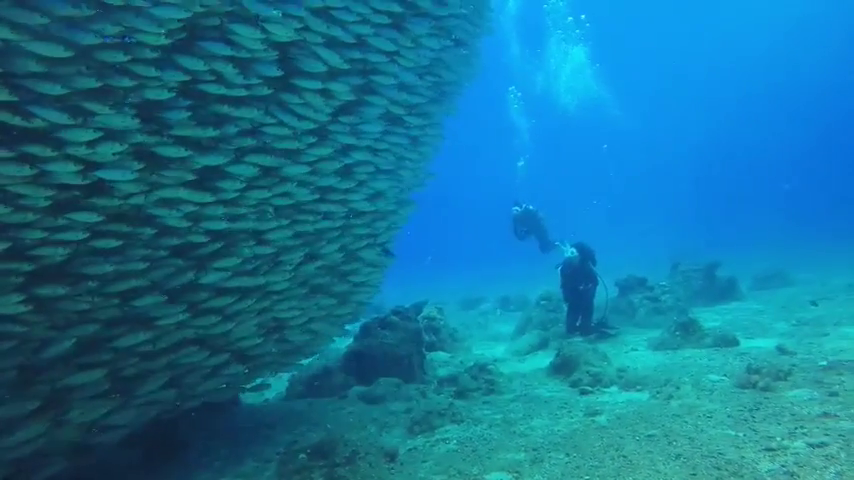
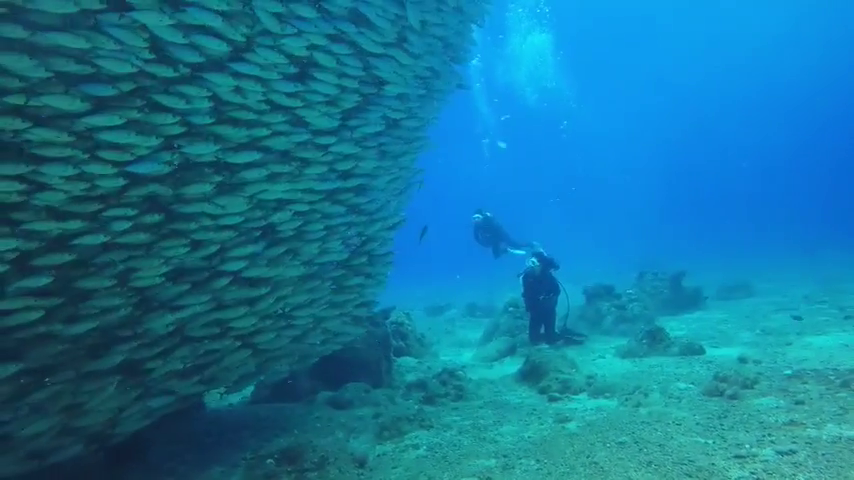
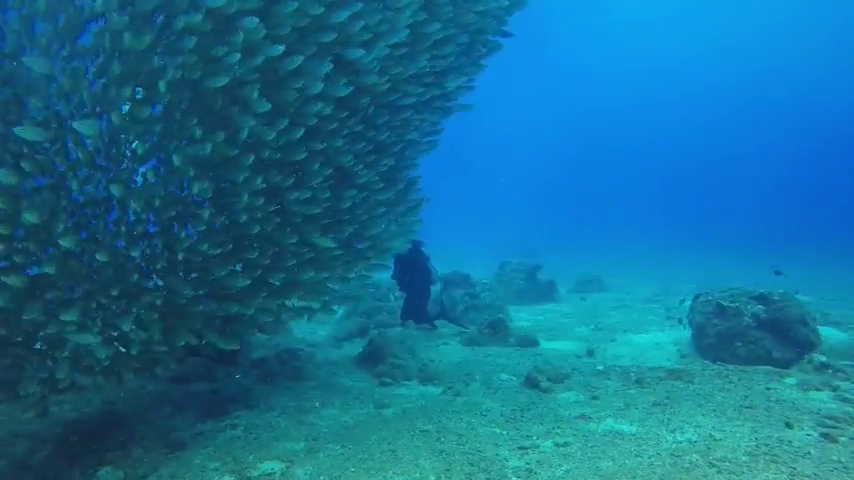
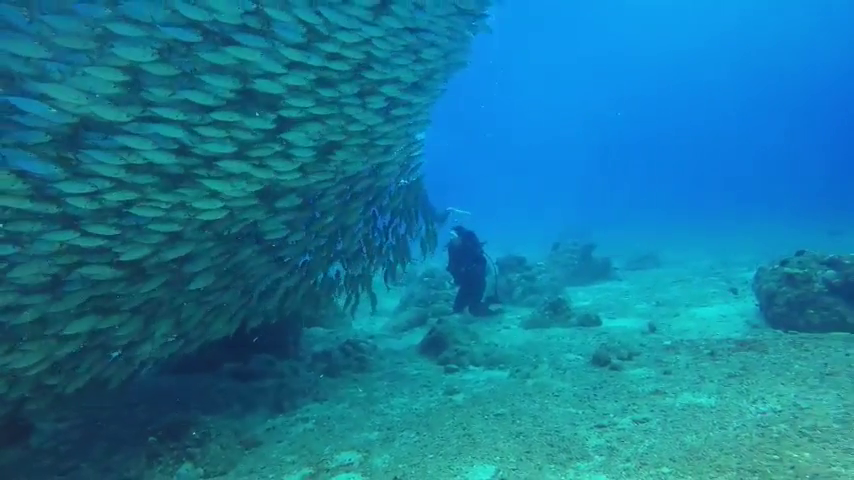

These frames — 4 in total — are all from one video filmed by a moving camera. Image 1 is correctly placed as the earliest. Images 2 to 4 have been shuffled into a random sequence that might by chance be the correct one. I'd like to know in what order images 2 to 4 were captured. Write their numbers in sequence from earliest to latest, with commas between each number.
2, 4, 3
